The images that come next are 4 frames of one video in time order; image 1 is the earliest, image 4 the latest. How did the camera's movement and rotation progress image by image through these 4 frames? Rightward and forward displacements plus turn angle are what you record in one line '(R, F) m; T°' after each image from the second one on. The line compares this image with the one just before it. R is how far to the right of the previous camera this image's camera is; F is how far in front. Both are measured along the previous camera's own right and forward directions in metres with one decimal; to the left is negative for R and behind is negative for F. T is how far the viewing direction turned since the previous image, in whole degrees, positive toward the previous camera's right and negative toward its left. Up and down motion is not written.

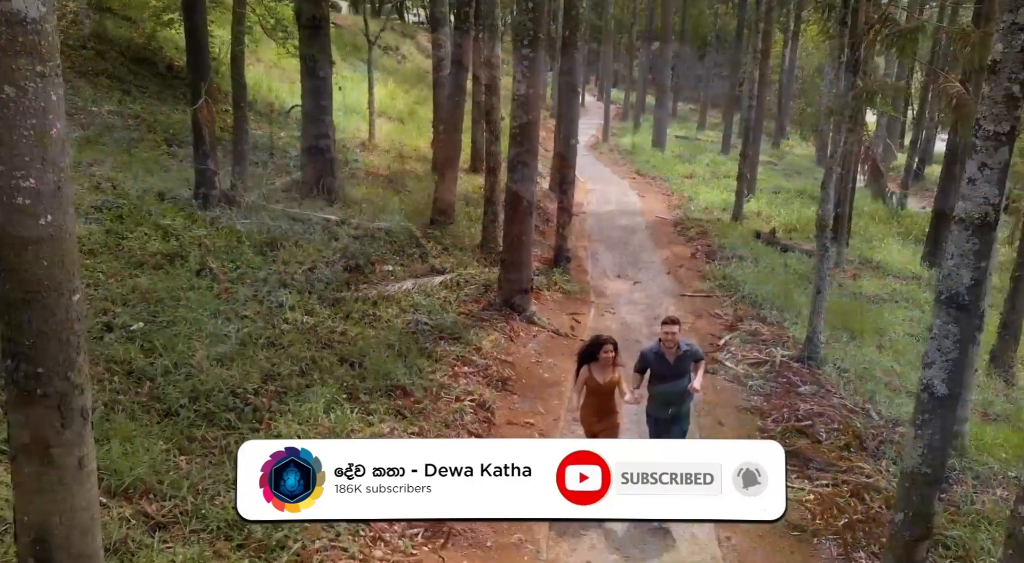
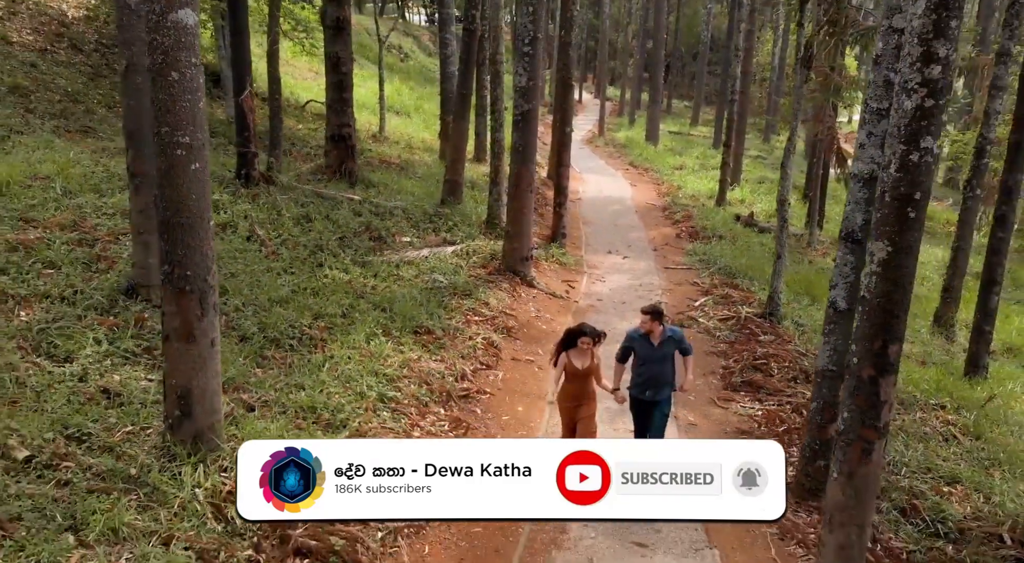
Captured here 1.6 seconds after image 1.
(-0.1, -1.8) m; 0°
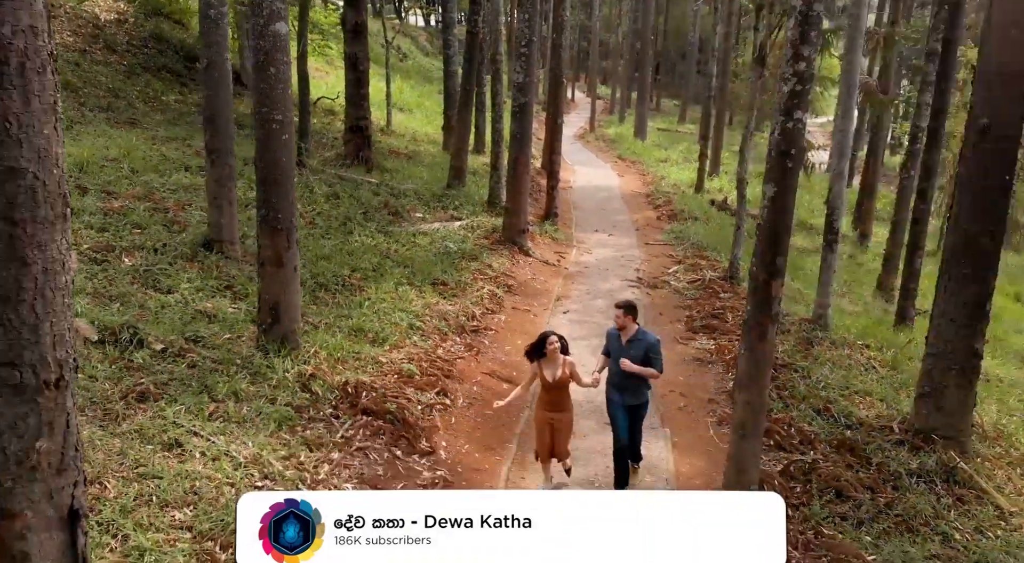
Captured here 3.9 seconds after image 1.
(-0.1, -2.2) m; 0°
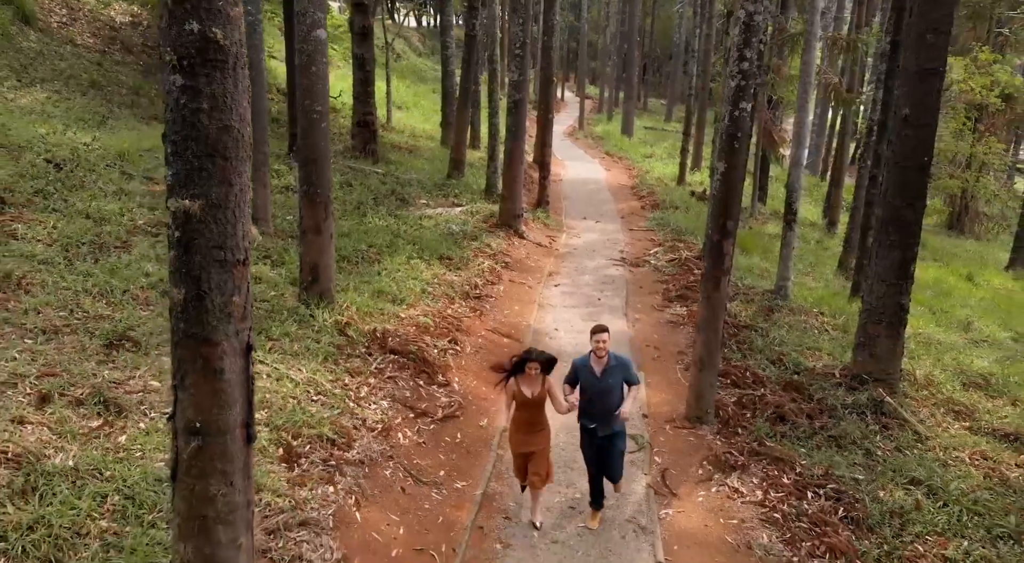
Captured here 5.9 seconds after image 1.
(-0.1, -1.7) m; +1°
